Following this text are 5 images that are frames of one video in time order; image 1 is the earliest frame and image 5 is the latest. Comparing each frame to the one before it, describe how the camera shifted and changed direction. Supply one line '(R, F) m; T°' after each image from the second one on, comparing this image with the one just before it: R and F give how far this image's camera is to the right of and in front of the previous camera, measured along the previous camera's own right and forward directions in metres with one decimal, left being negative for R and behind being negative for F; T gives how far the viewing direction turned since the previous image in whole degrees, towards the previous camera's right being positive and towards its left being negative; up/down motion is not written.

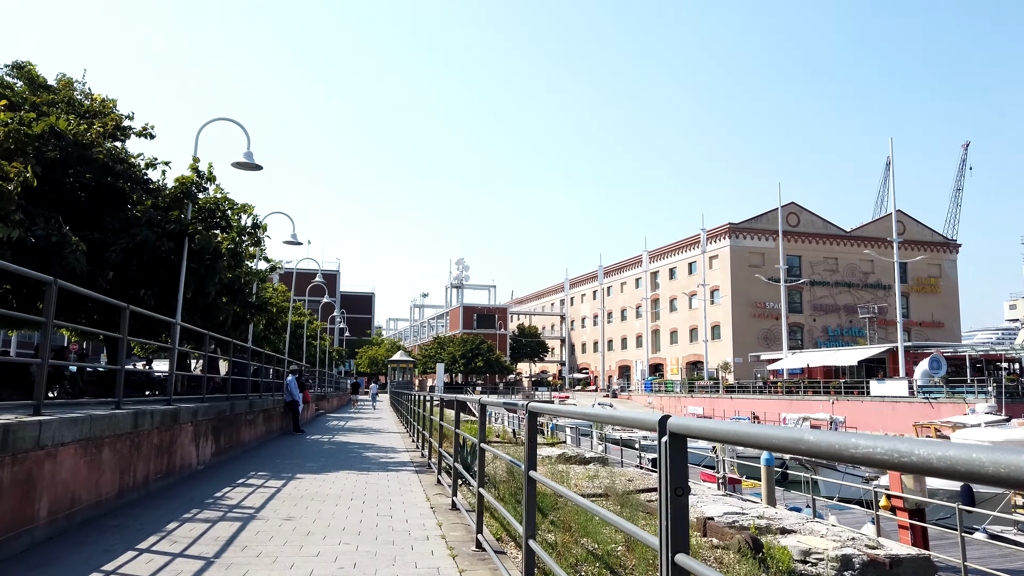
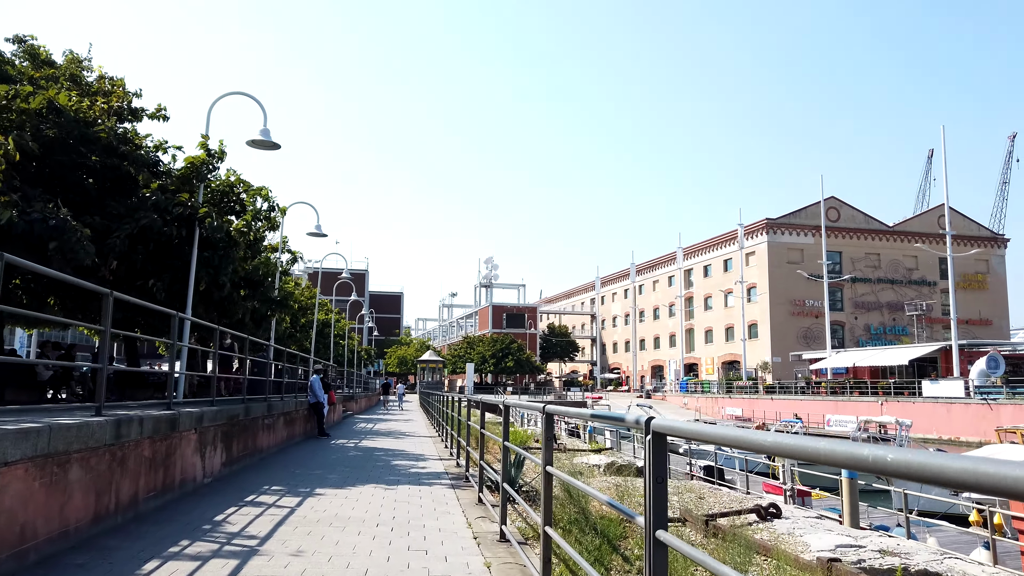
(-0.3, +1.6) m; -2°
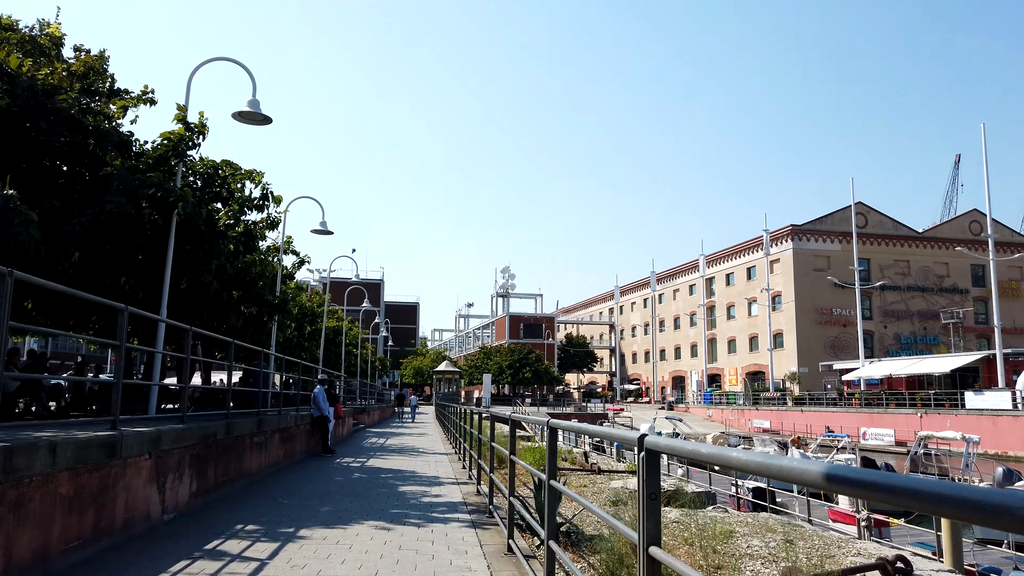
(-0.2, +2.1) m; -1°
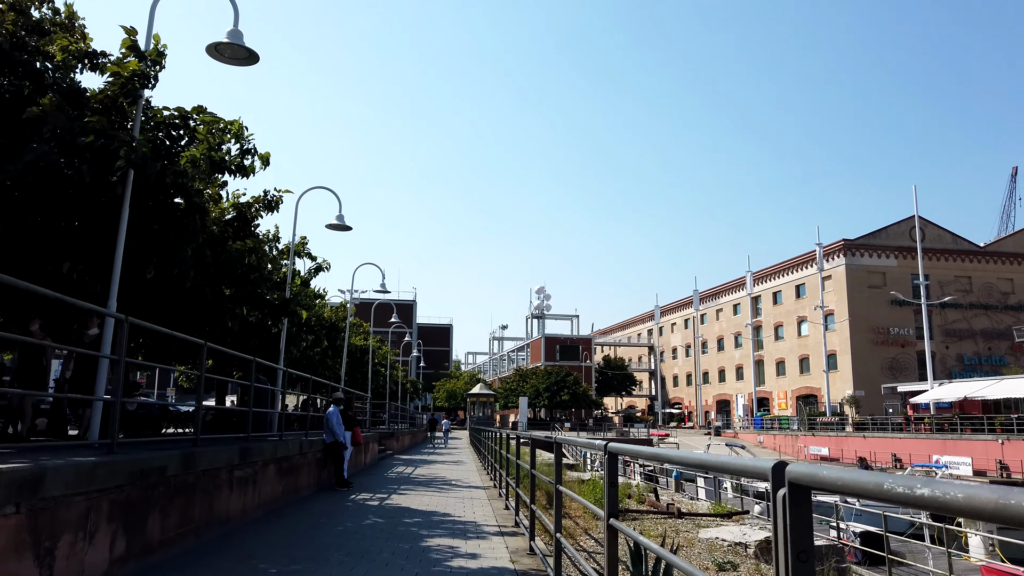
(-0.3, +3.1) m; -2°
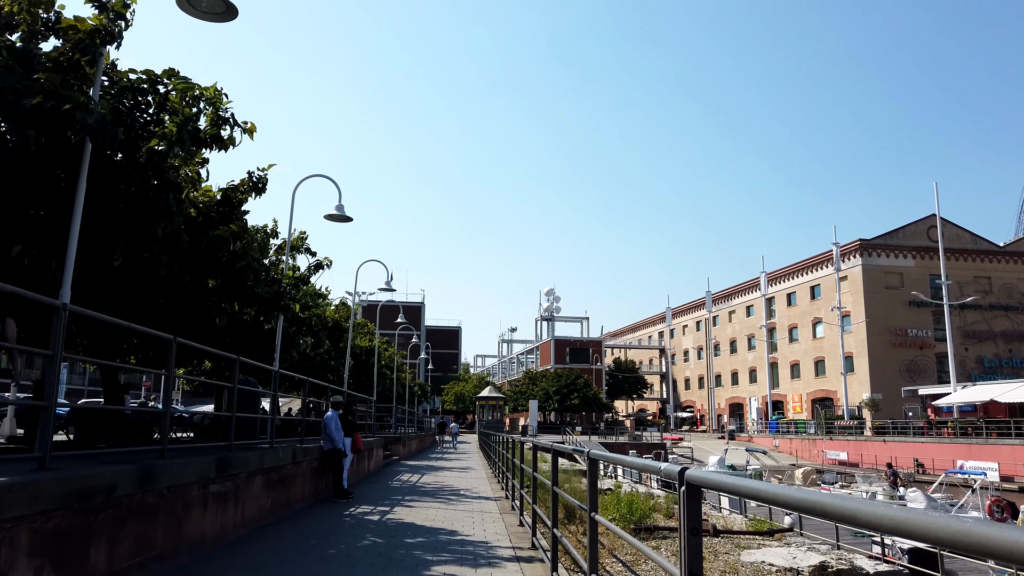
(-0.1, +1.3) m; -1°
